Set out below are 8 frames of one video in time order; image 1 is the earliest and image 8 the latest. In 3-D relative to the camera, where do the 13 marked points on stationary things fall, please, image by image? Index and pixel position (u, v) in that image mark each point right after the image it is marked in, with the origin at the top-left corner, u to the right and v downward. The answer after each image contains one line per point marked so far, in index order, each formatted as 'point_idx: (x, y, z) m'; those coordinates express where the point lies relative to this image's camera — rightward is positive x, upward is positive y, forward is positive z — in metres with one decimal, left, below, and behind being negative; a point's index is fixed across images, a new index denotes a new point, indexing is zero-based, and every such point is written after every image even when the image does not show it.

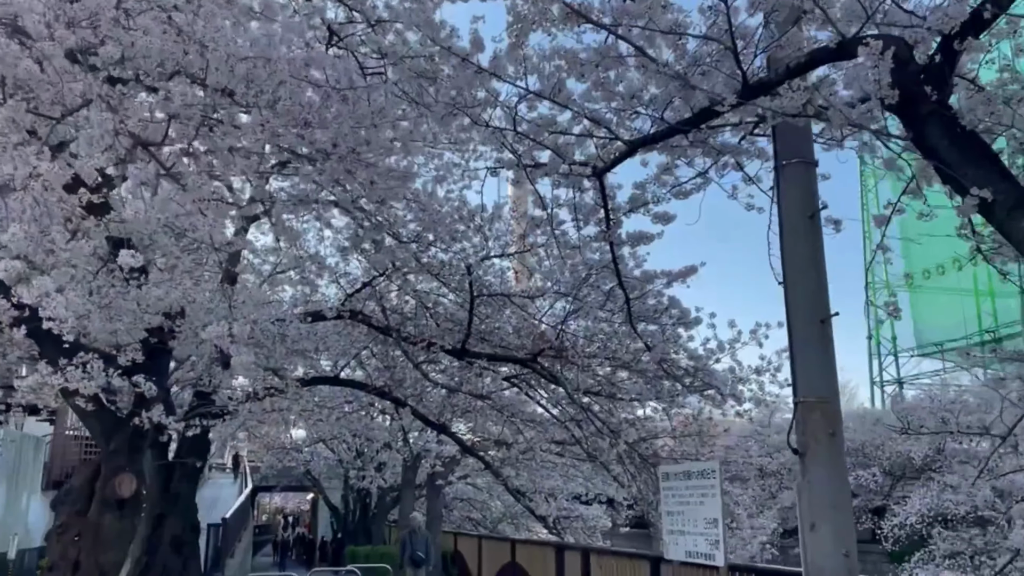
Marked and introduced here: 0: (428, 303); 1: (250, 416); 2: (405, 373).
0: (-0.9, -0.2, +9.0) m
1: (-3.0, -1.5, +9.6) m
2: (-1.2, -1.0, +9.6) m
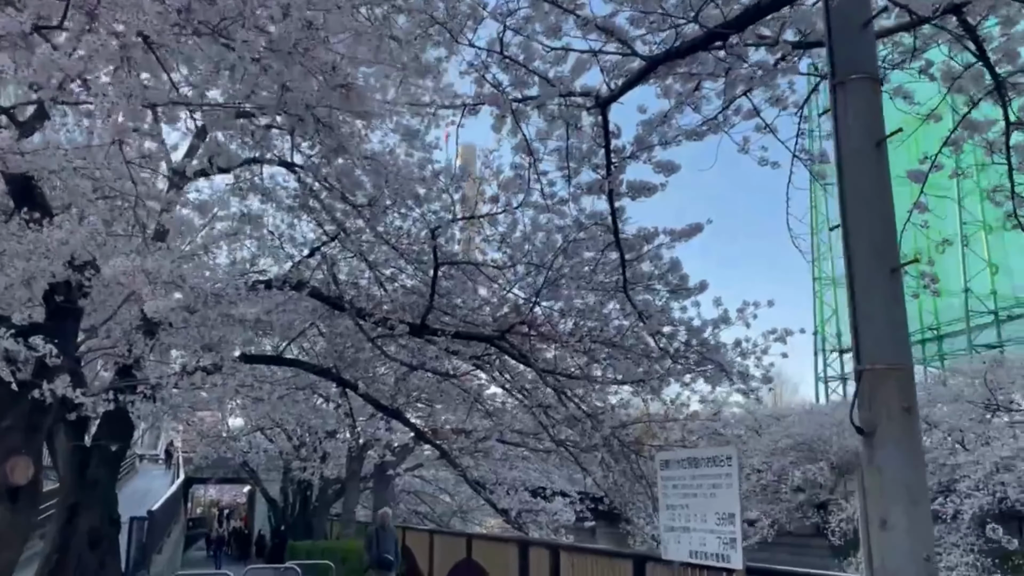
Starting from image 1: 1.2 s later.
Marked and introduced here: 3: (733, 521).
0: (-1.3, +0.1, +8.1) m
1: (-3.4, -1.1, +8.6) m
2: (-1.6, -0.7, +8.7) m
3: (+1.1, -1.2, +4.2) m
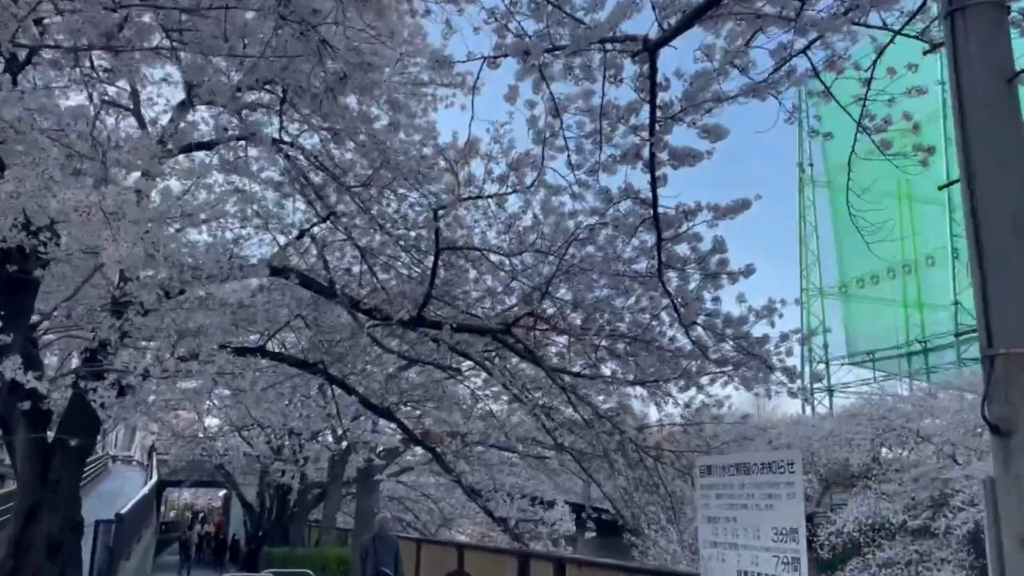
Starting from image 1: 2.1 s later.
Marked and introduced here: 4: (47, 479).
0: (-1.2, +0.2, +7.5) m
1: (-3.4, -1.0, +7.9) m
2: (-1.6, -0.6, +8.1) m
3: (+1.2, -1.1, +3.6) m
4: (-3.7, -1.5, +6.6) m
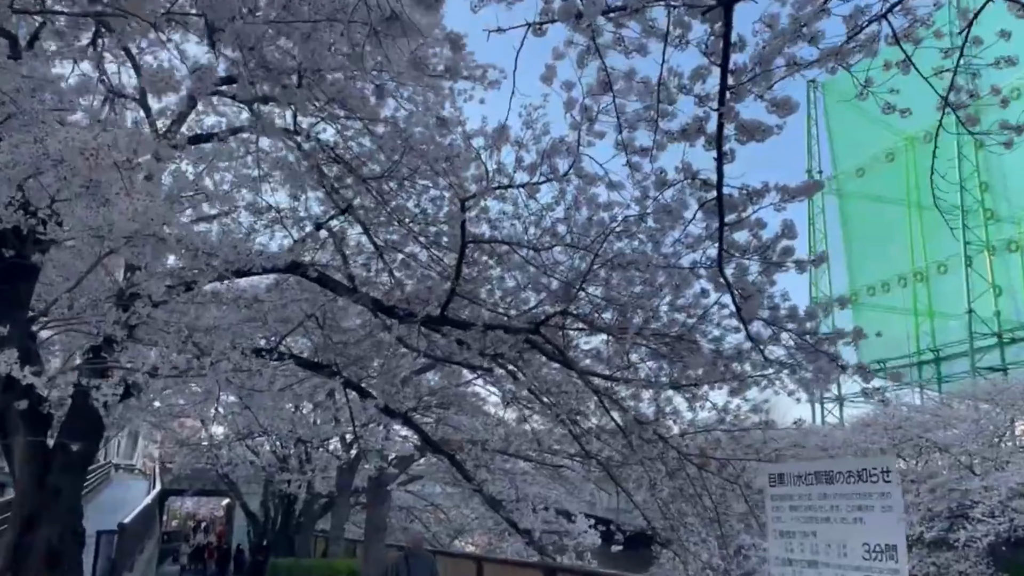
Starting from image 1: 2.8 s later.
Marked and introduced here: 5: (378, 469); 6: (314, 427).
0: (-1.0, +0.3, +7.1) m
1: (-3.2, -1.0, +7.5) m
2: (-1.4, -0.6, +7.6) m
3: (+1.5, -1.0, +3.2) m
4: (-3.4, -1.5, +6.1) m
5: (-2.0, -2.7, +12.6) m
6: (-2.7, -1.9, +11.1) m
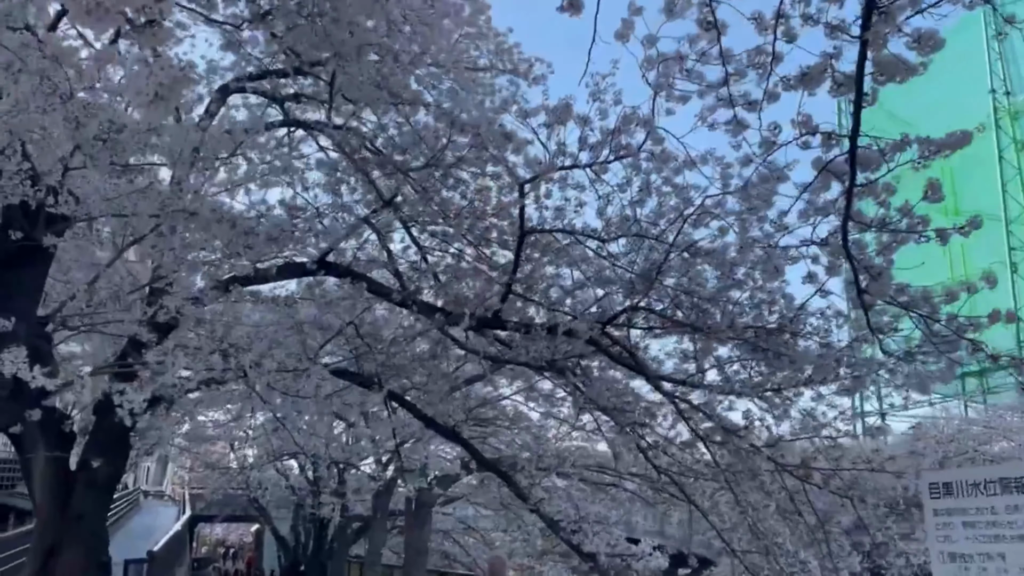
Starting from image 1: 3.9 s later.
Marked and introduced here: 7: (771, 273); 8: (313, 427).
0: (-0.5, +0.3, +6.5) m
1: (-2.7, -1.0, +6.9) m
2: (-0.9, -0.6, +7.0) m
3: (+1.8, -0.9, +2.5) m
4: (-3.0, -1.5, +5.5) m
5: (-1.3, -2.9, +12.0) m
6: (-2.0, -2.0, +10.5) m
7: (+1.7, +0.1, +5.5) m
8: (-2.2, -1.5, +9.1) m
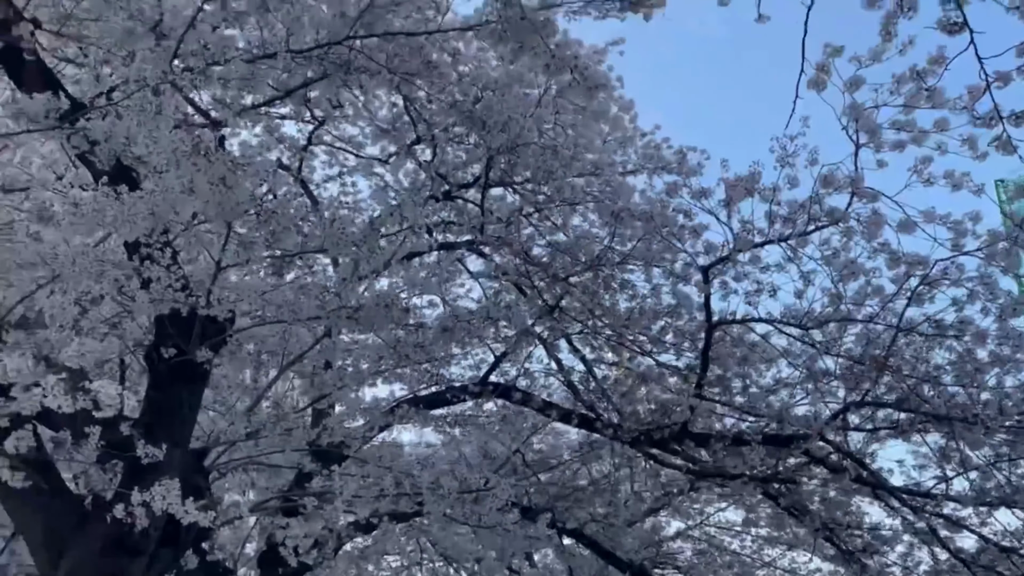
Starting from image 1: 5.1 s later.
0: (+0.8, -0.5, +5.8) m
1: (-1.2, -2.1, +6.3) m
2: (+0.6, -1.5, +6.3) m
3: (+2.5, -0.8, +1.4) m
4: (-1.7, -2.3, +5.0) m
5: (+1.1, -4.6, +10.7) m
6: (+0.1, -3.5, +9.6) m
7: (+2.8, -0.3, +4.5) m
8: (-0.3, -2.8, +8.3) m
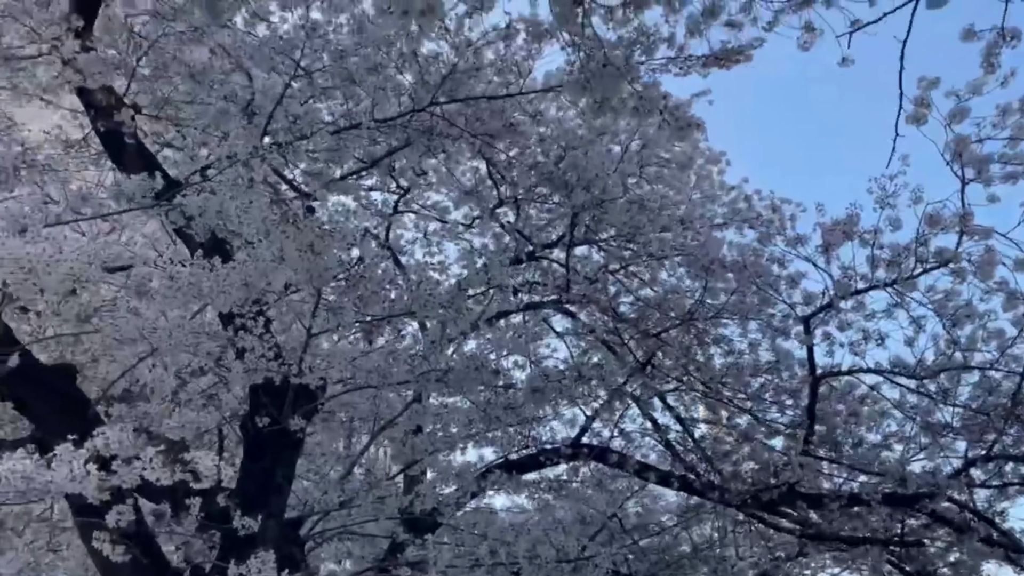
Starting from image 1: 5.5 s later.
0: (+1.4, -0.9, +5.6) m
1: (-0.4, -2.5, +6.2) m
2: (+1.3, -1.9, +6.0) m
3: (+2.6, -0.8, +1.0) m
4: (-1.1, -2.7, +4.9) m
5: (+2.4, -5.3, +10.1) m
6: (+1.2, -4.2, +9.2) m
7: (+3.3, -0.5, +4.1) m
8: (+0.7, -3.4, +8.0) m
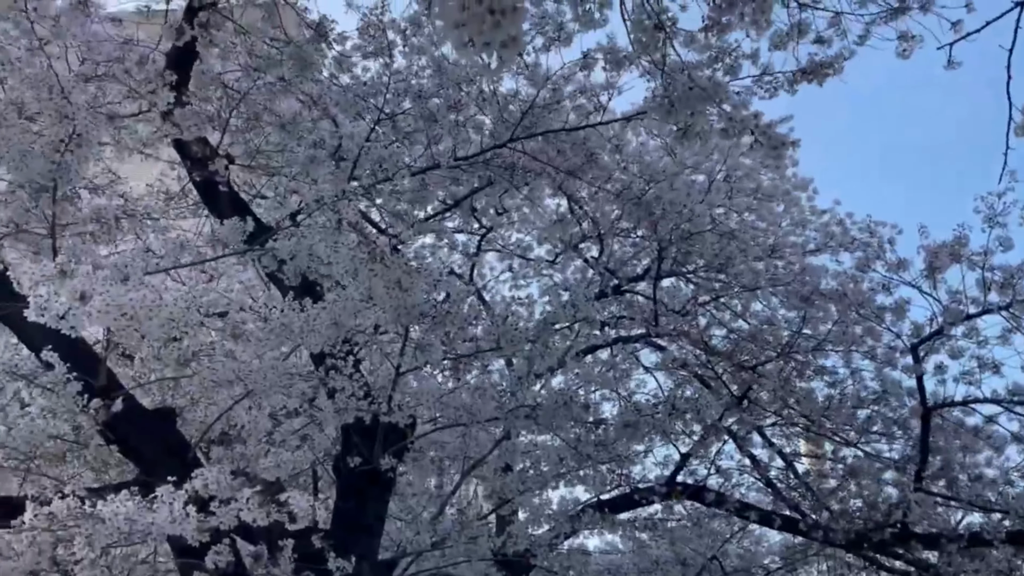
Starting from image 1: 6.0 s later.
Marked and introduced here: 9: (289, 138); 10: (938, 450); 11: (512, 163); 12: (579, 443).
0: (+2.0, -1.1, +5.3) m
1: (+0.3, -2.8, +6.0) m
2: (+1.9, -2.1, +5.7) m
3: (+2.7, -0.7, +0.6) m
4: (-0.5, -3.0, +4.8) m
5: (+3.6, -5.6, +9.5) m
6: (+2.3, -4.5, +8.8) m
7: (+3.7, -0.6, +3.6) m
8: (+1.6, -3.7, +7.6) m
9: (-1.2, +0.8, +4.4) m
10: (+2.5, -0.9, +4.8) m
11: (0.0, +0.7, +4.5) m
12: (+0.4, -0.8, +4.5) m
